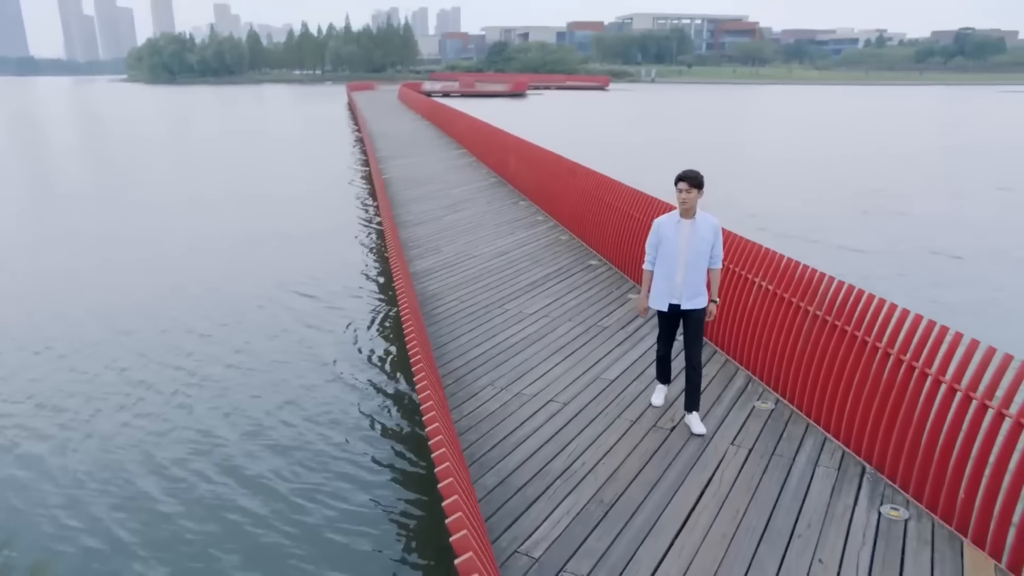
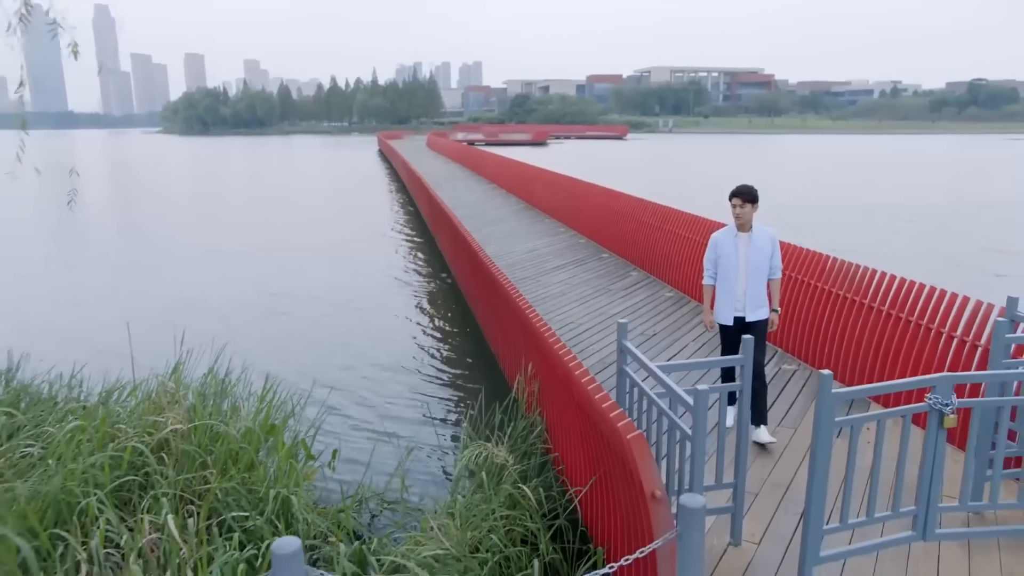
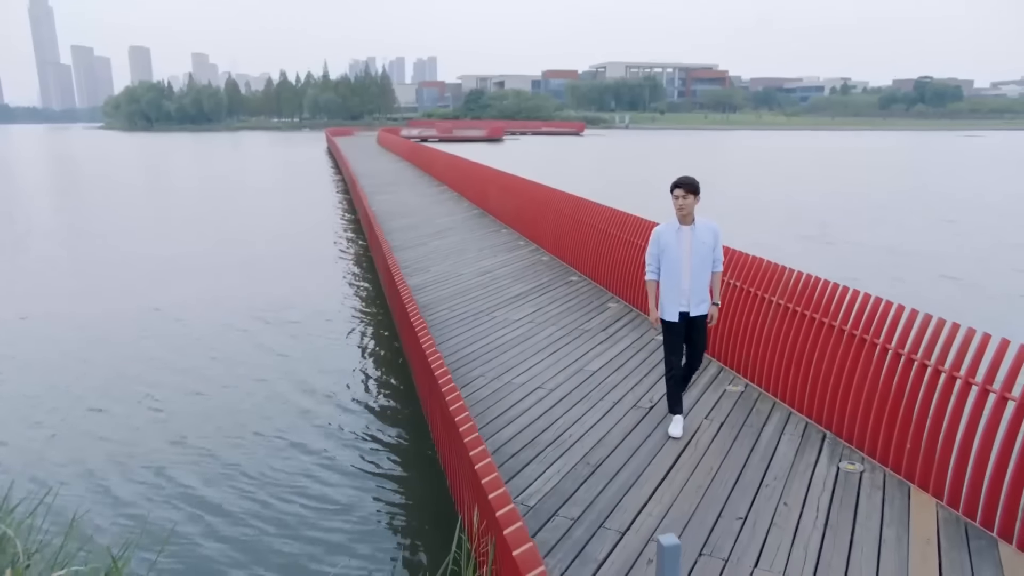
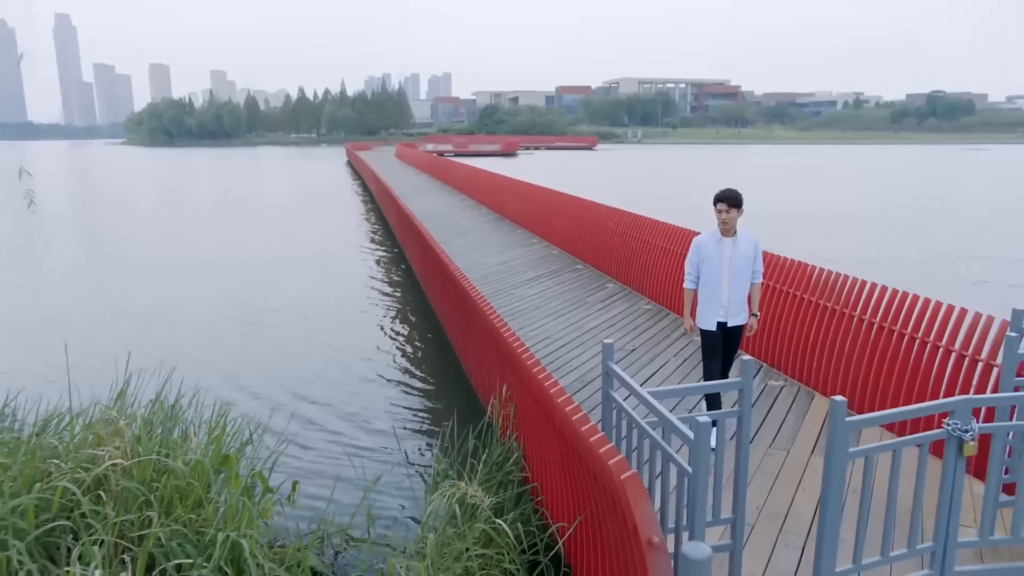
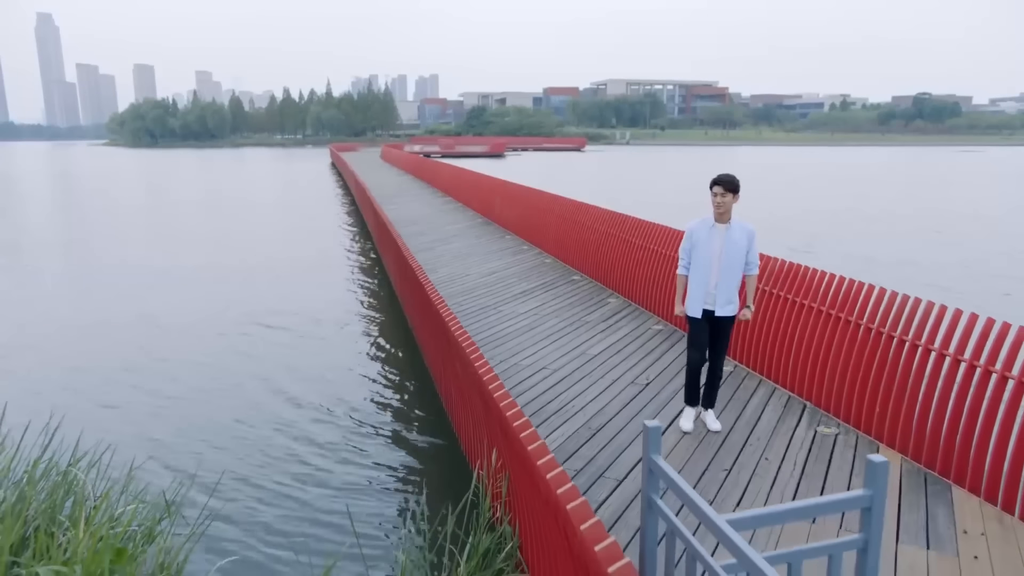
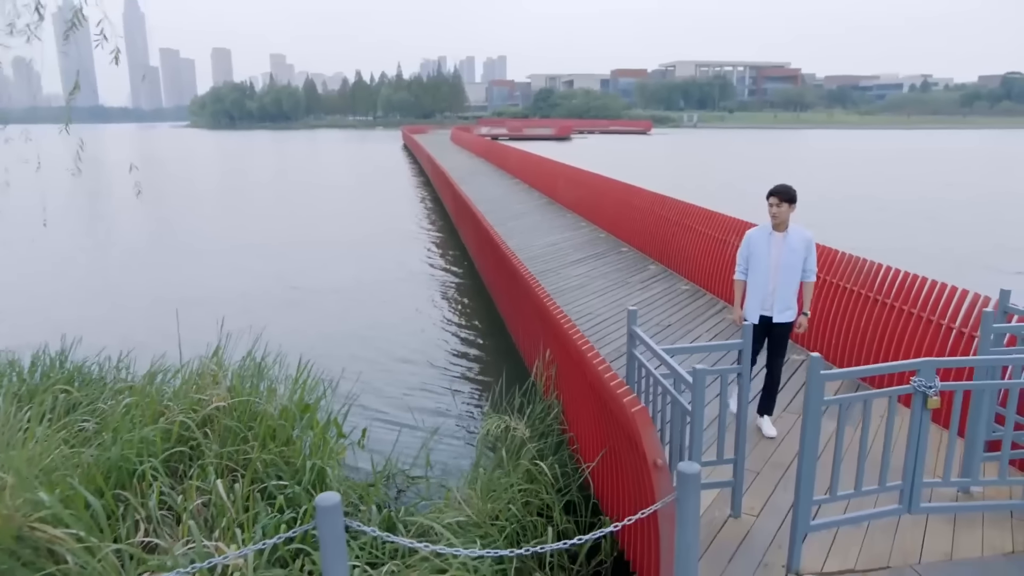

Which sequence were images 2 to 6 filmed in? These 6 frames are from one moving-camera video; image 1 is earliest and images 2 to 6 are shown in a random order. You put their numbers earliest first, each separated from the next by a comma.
3, 5, 4, 2, 6
